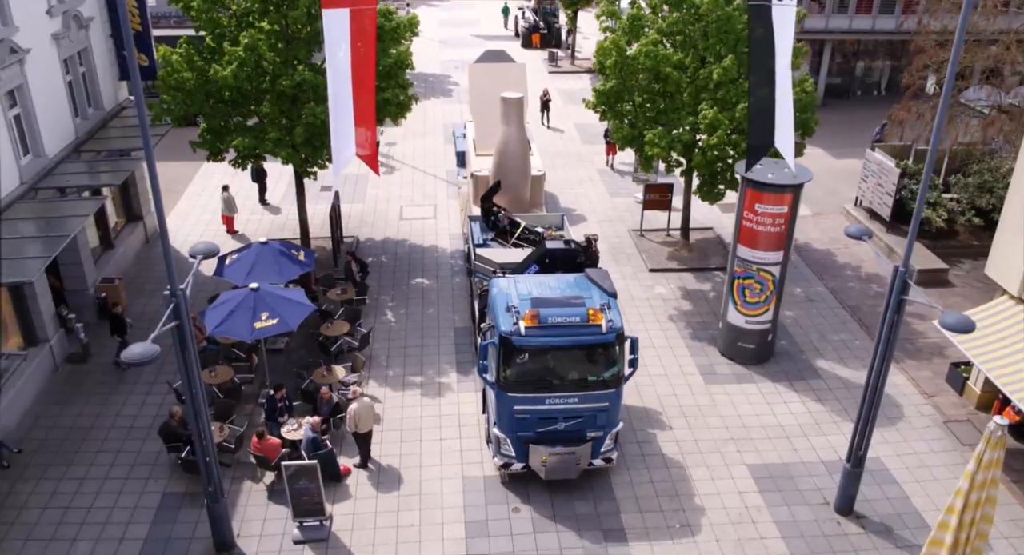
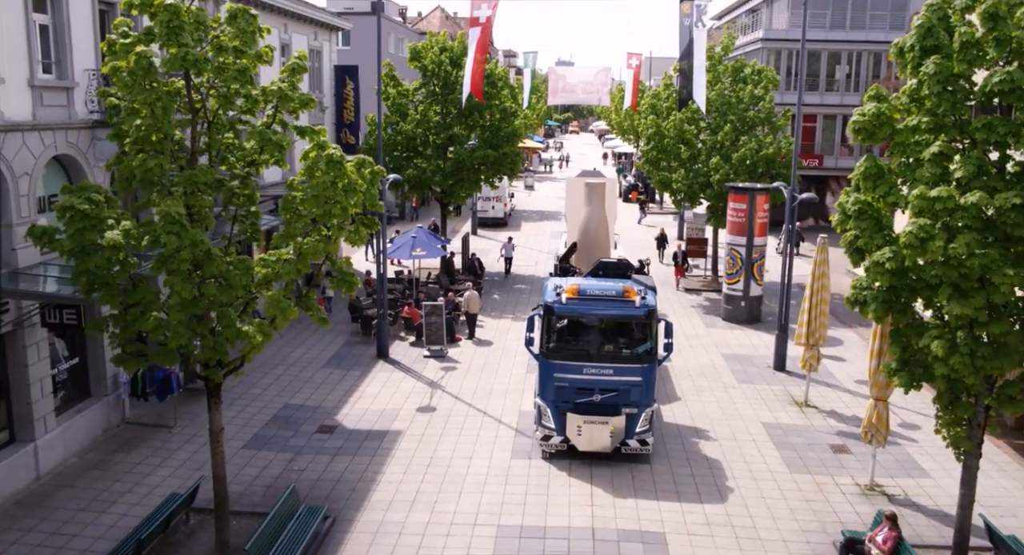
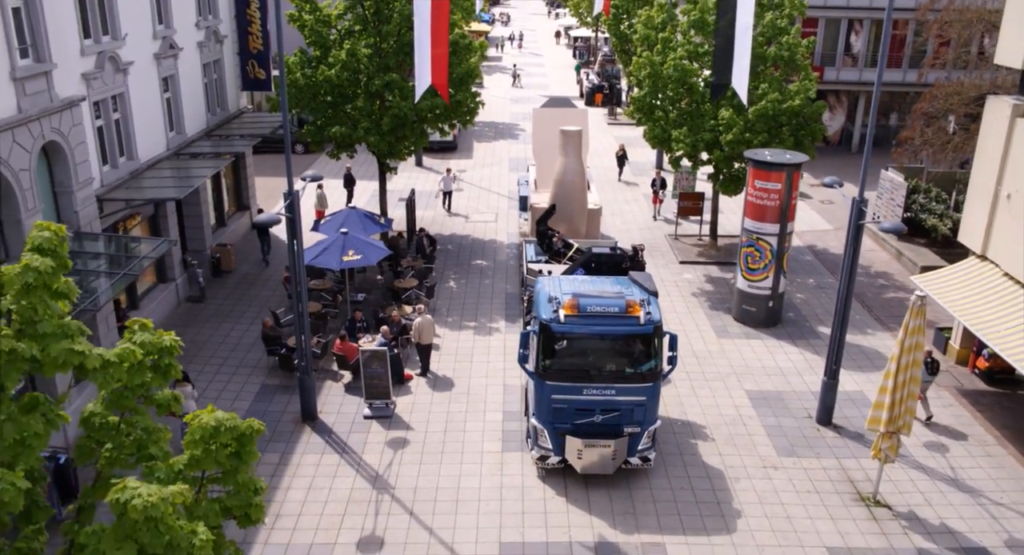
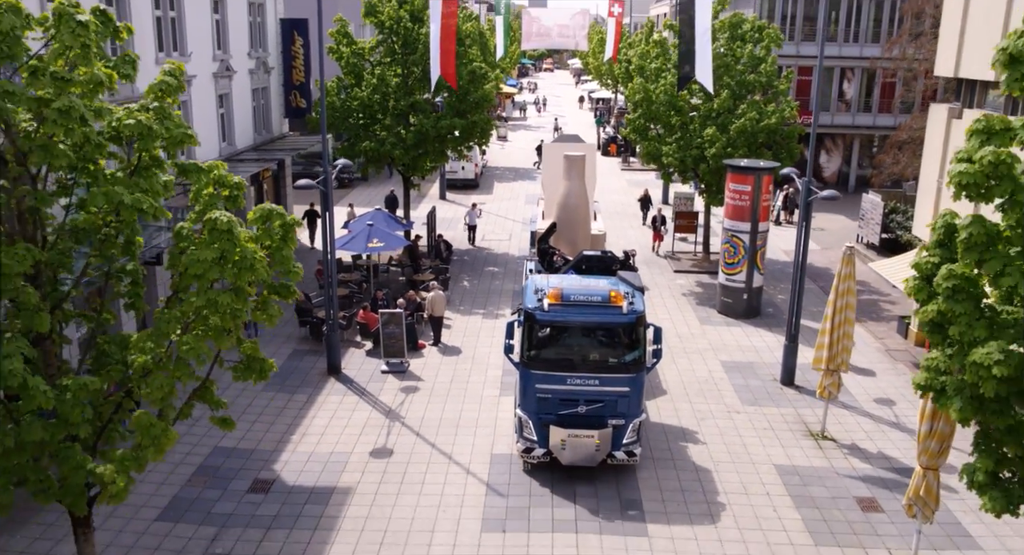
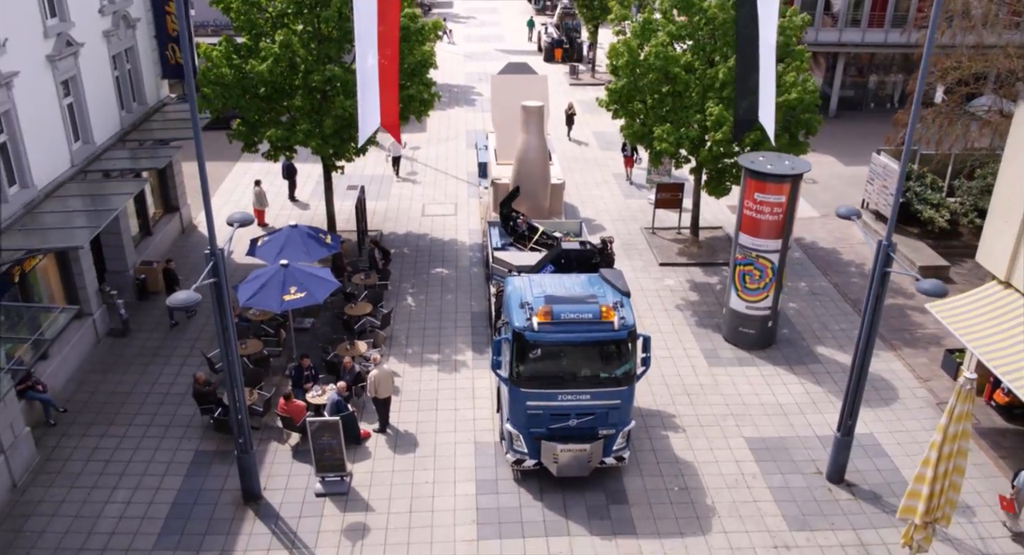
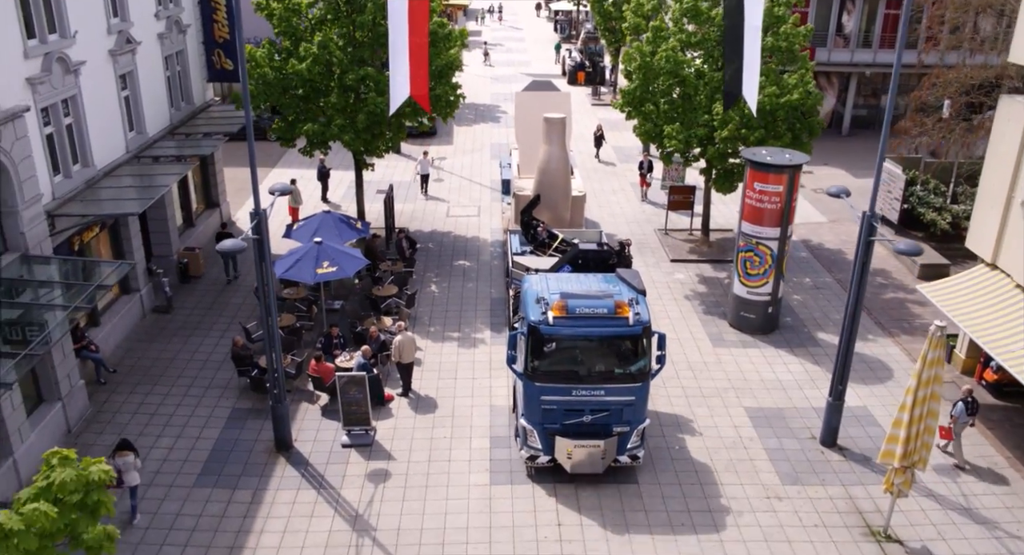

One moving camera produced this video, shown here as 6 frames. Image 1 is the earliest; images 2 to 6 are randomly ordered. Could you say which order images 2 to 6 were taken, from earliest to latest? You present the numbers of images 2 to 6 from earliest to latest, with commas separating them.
5, 6, 3, 4, 2
